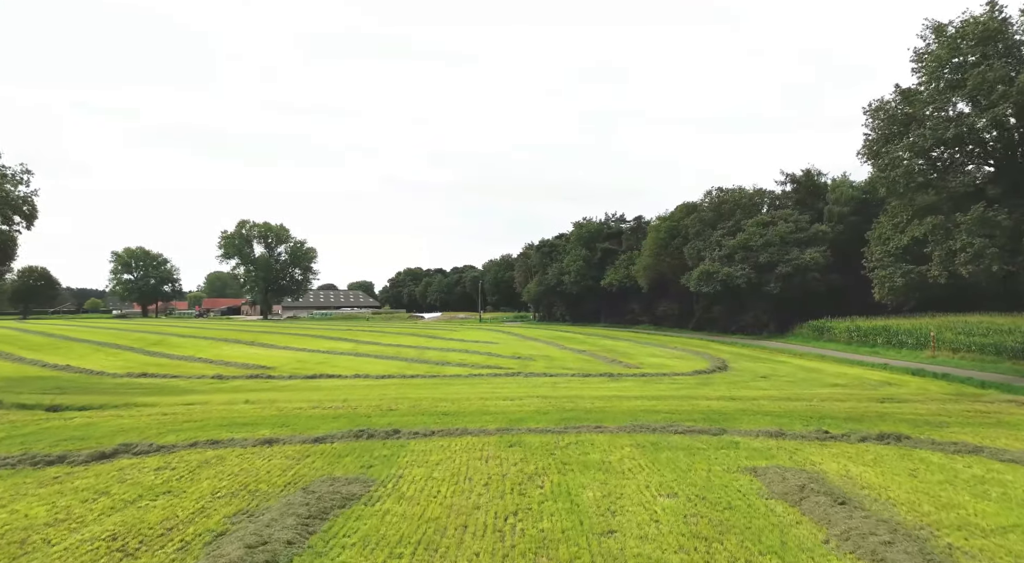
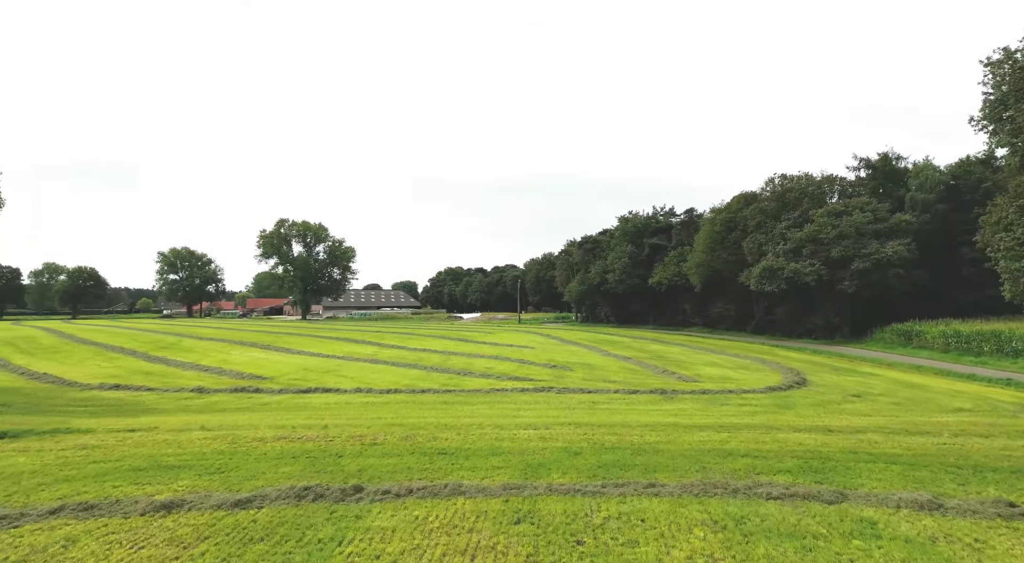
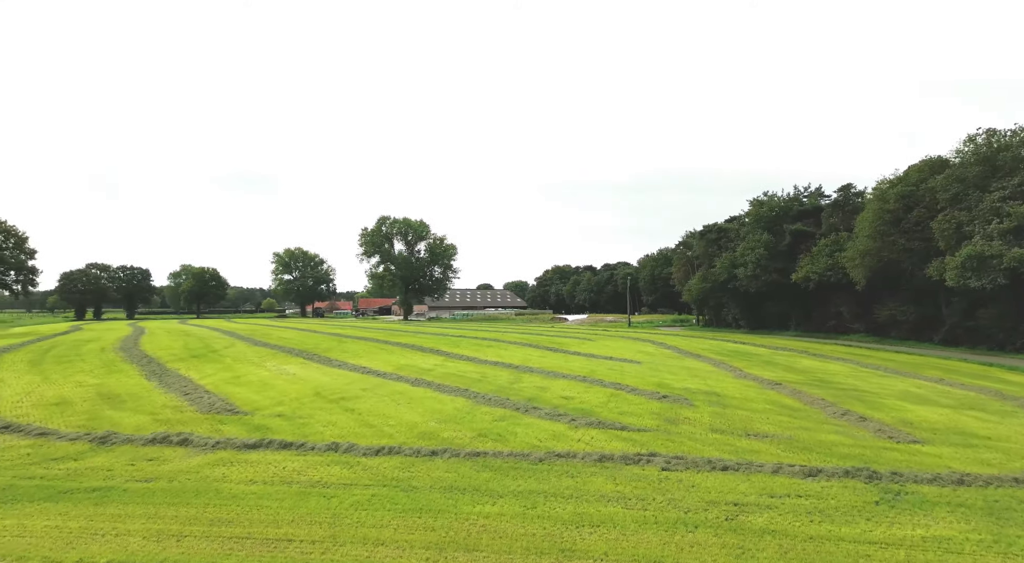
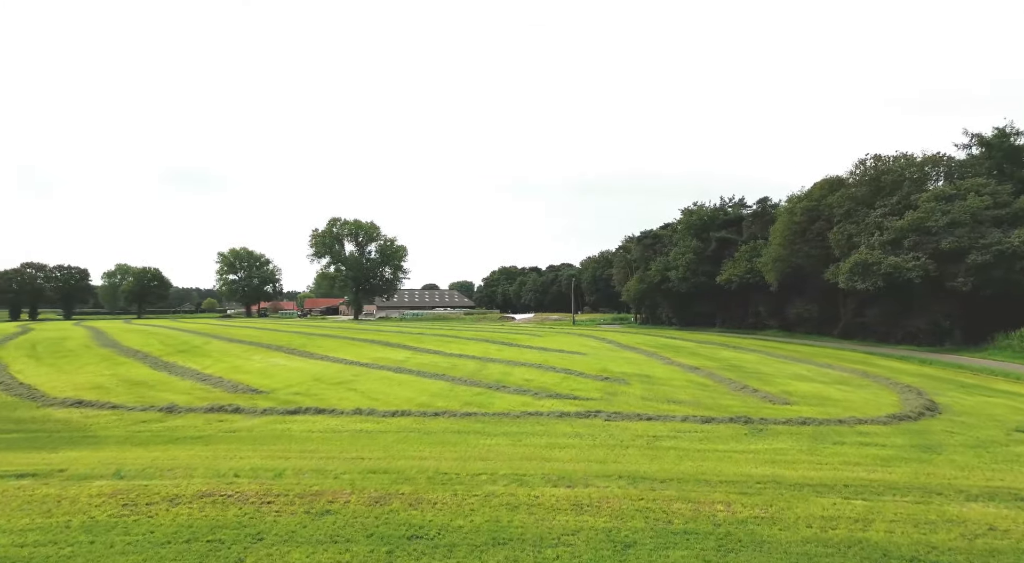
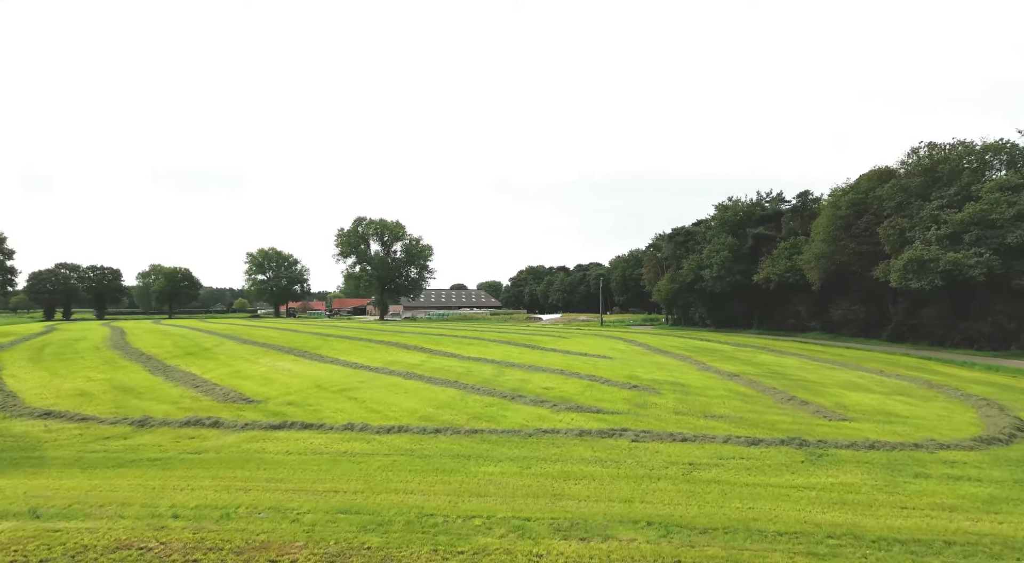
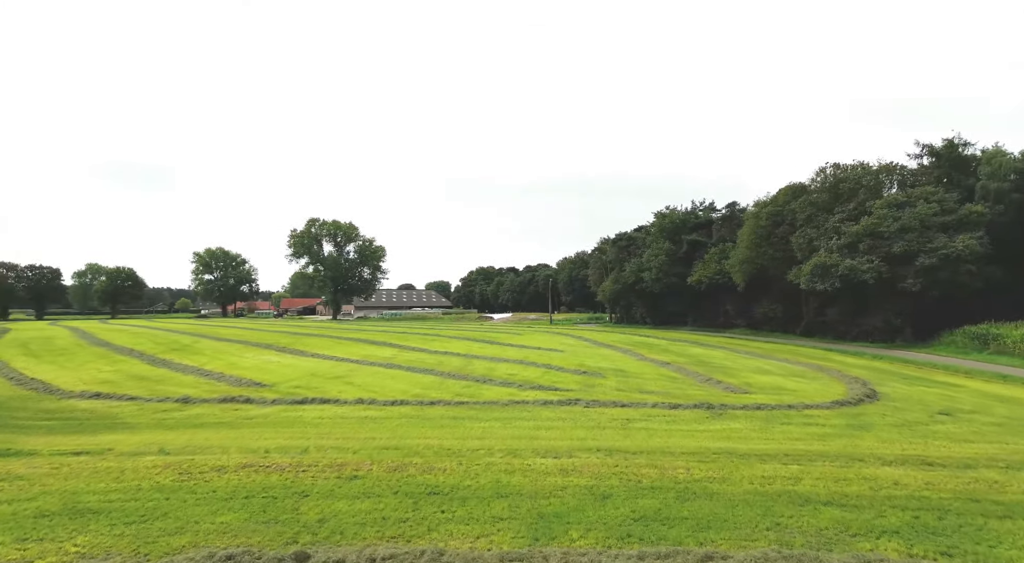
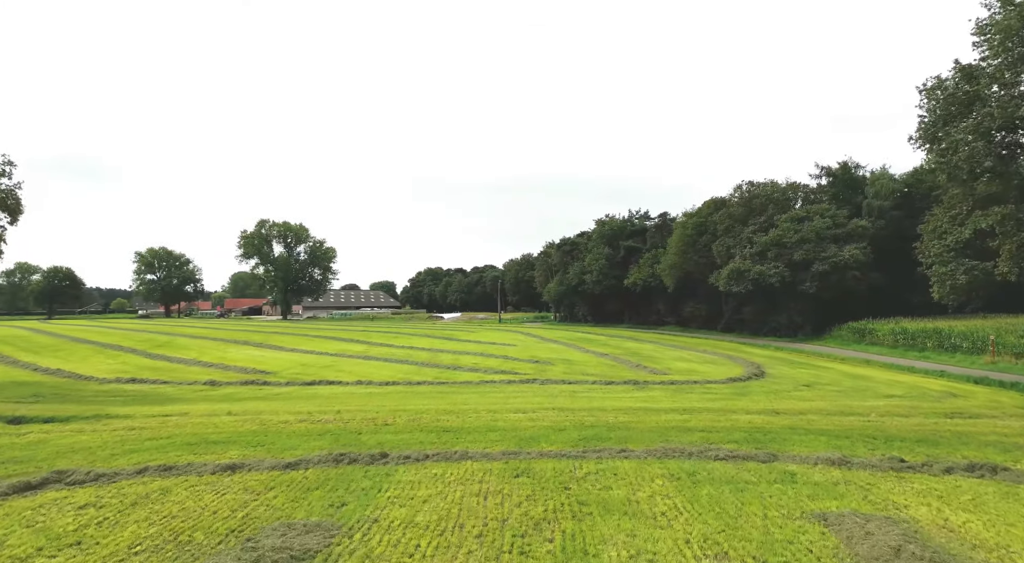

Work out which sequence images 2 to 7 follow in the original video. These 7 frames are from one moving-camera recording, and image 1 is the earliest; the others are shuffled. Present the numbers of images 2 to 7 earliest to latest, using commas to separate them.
7, 2, 6, 4, 5, 3
